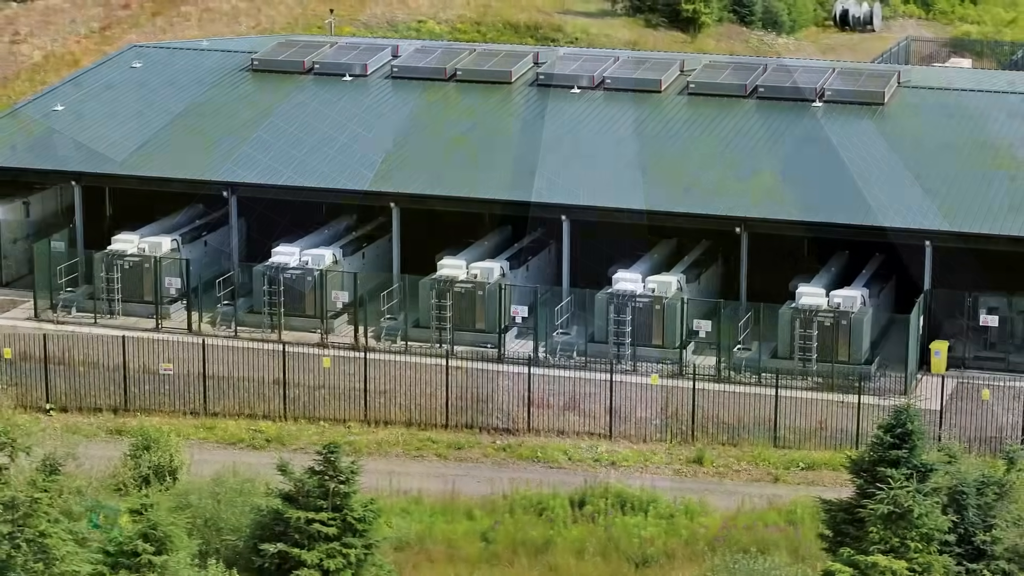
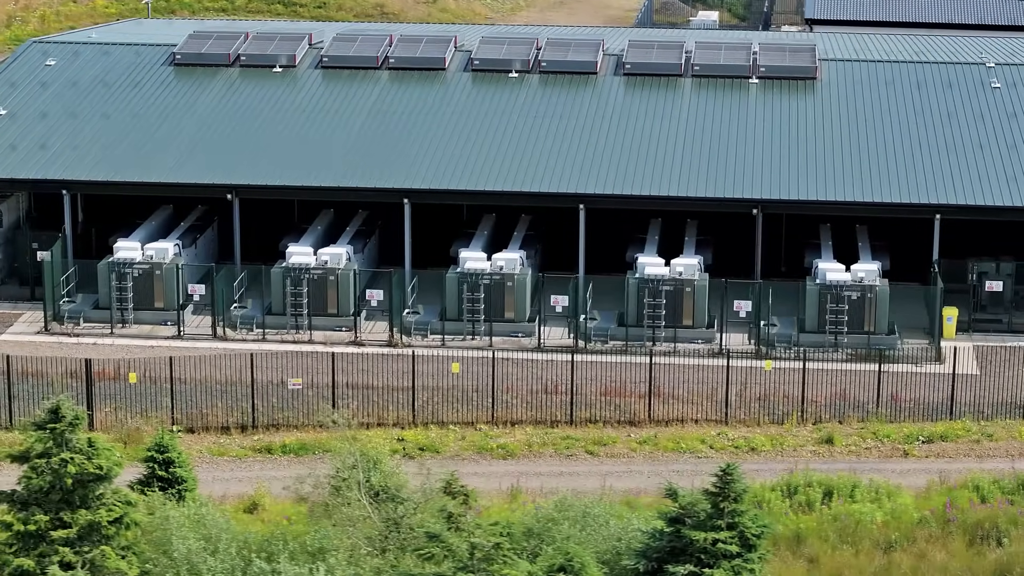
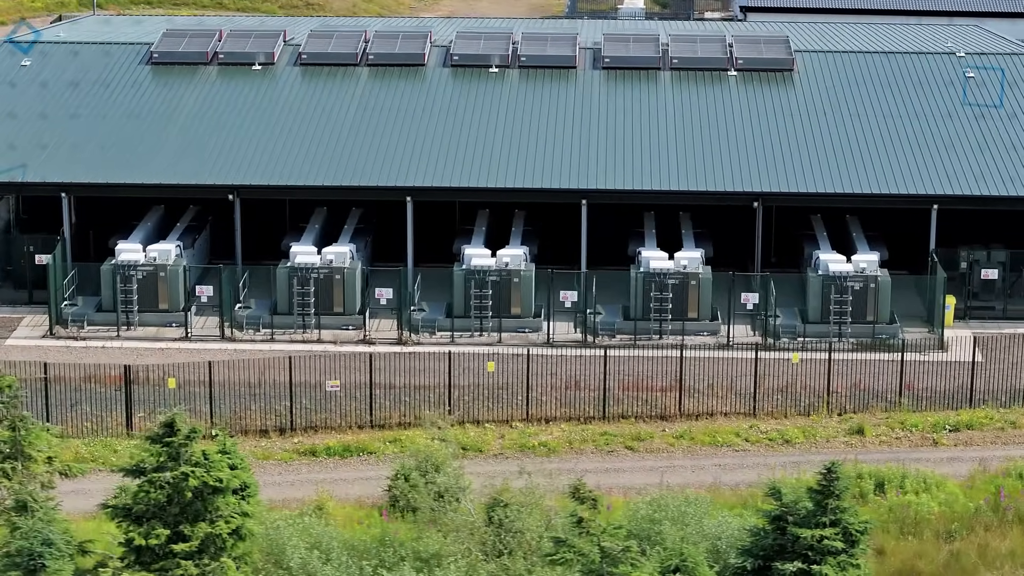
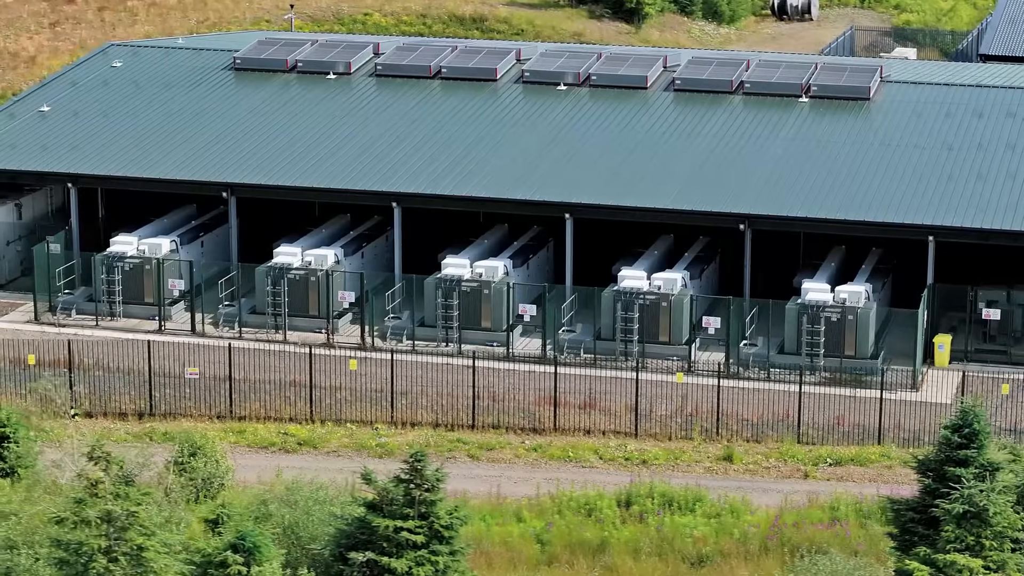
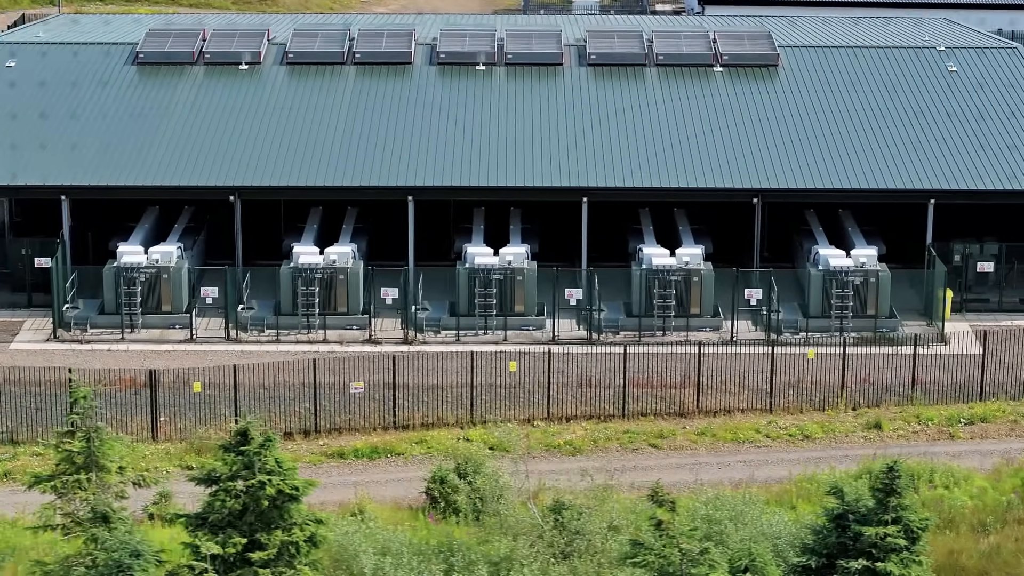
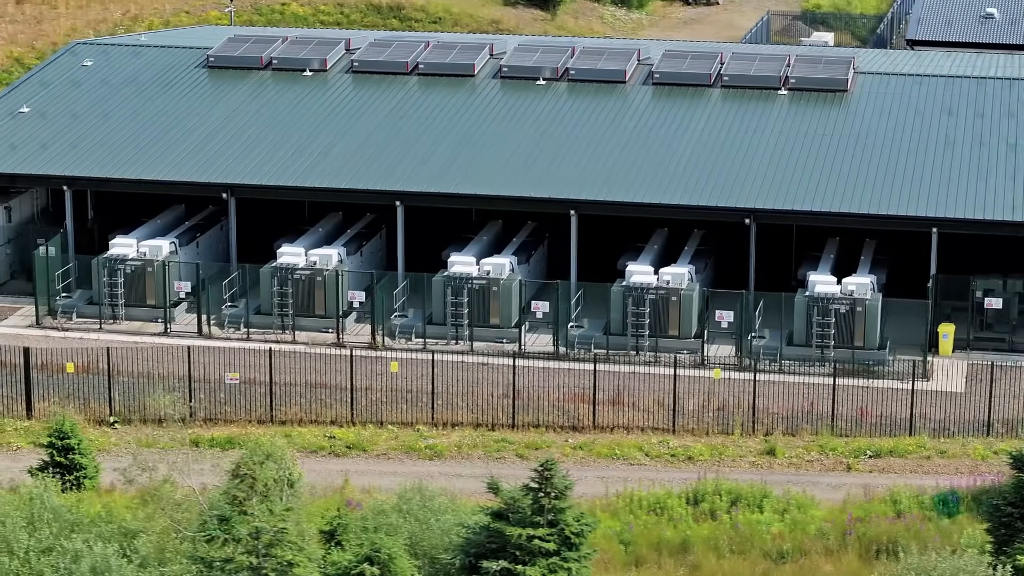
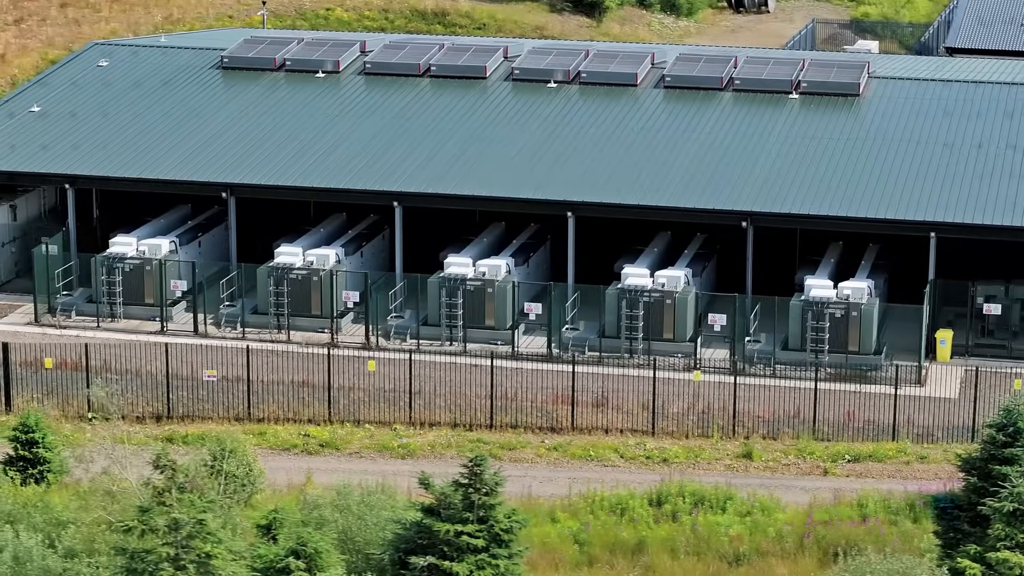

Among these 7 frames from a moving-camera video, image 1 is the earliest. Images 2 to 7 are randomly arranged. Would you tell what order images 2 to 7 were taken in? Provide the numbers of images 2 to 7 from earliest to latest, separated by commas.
4, 7, 6, 2, 3, 5
